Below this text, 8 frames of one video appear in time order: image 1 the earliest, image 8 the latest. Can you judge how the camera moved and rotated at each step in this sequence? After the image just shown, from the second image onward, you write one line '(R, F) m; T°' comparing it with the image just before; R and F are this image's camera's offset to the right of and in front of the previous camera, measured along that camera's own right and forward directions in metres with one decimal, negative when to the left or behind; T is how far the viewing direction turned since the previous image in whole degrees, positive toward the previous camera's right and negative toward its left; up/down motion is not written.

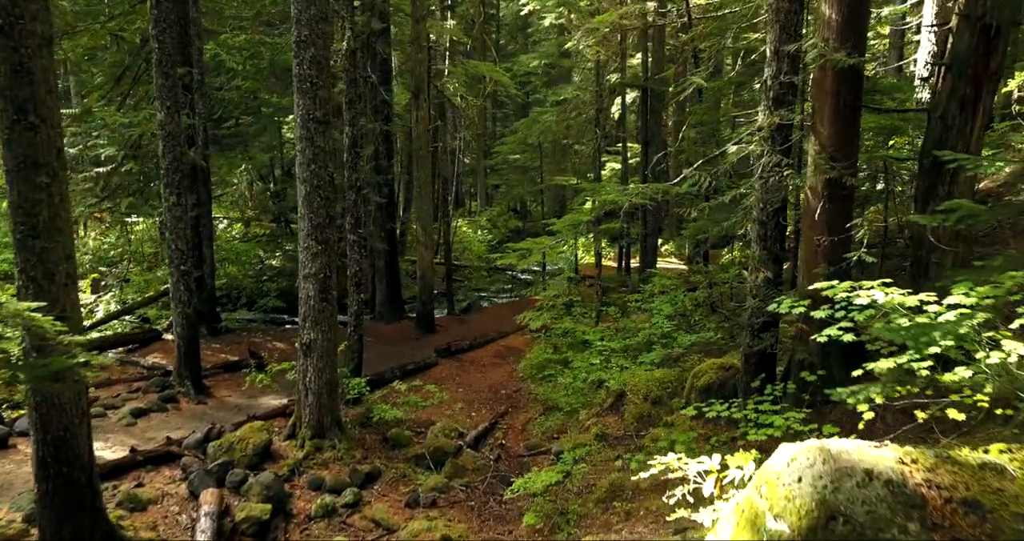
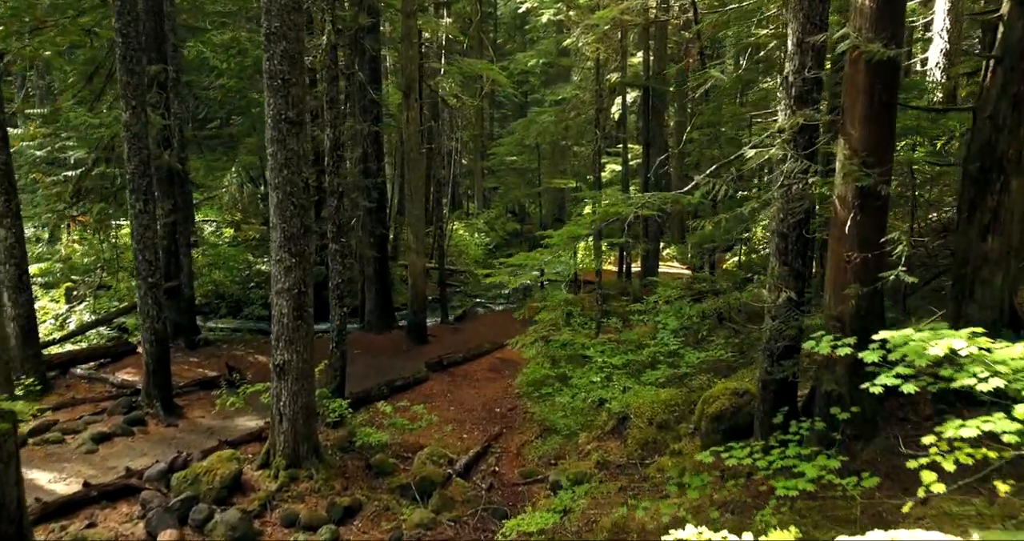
(+0.1, +0.7) m; 0°
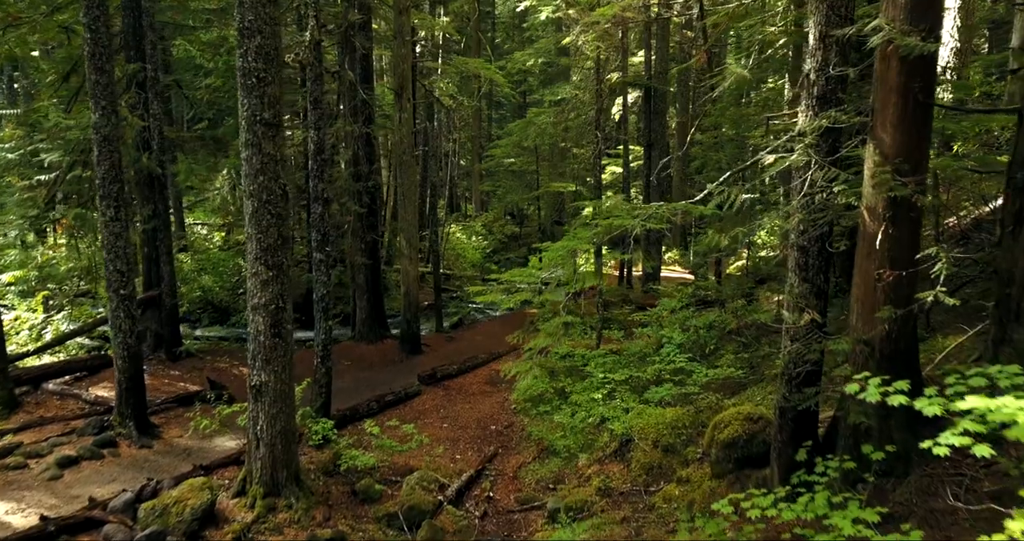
(+0.1, +0.6) m; 0°
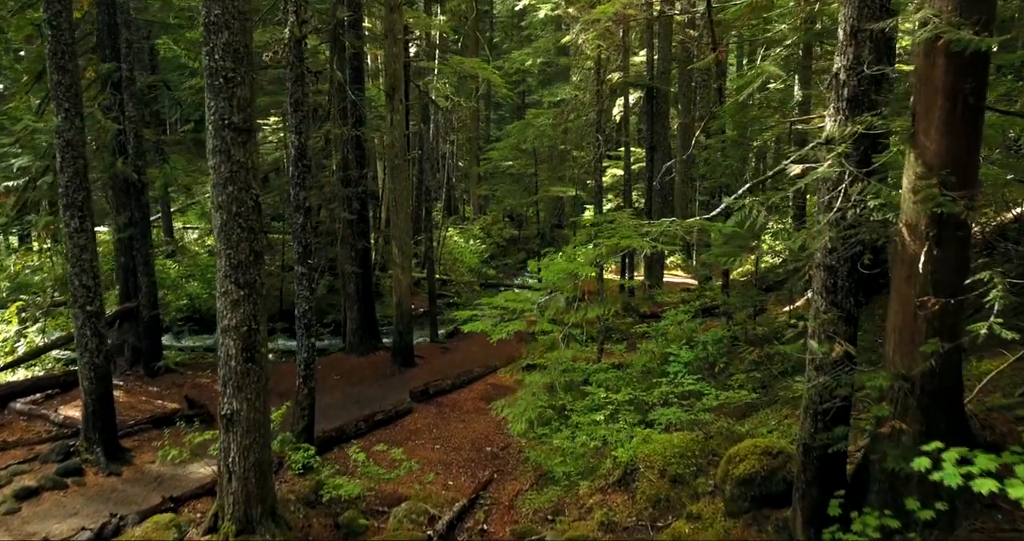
(+0.1, +0.6) m; 0°
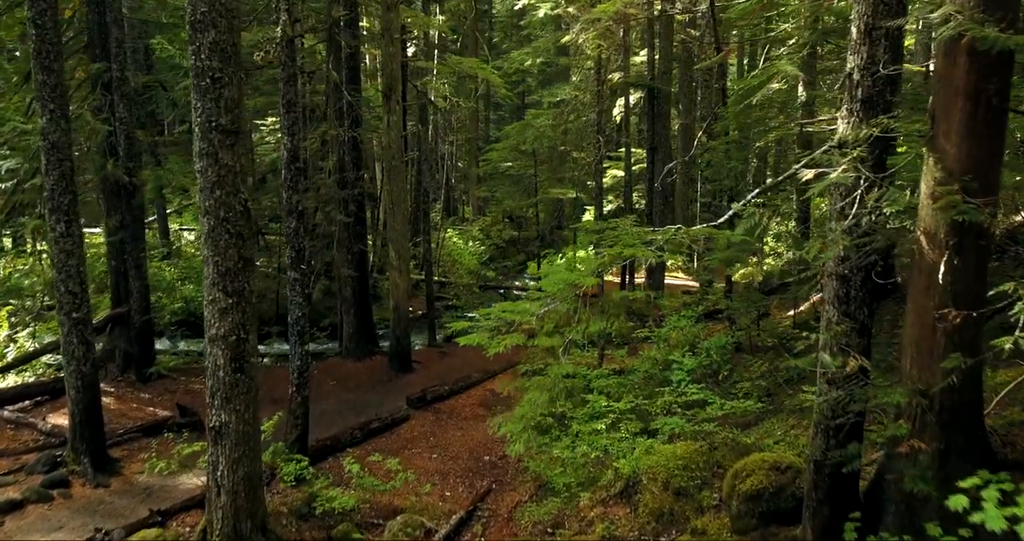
(0.0, +0.2) m; 0°
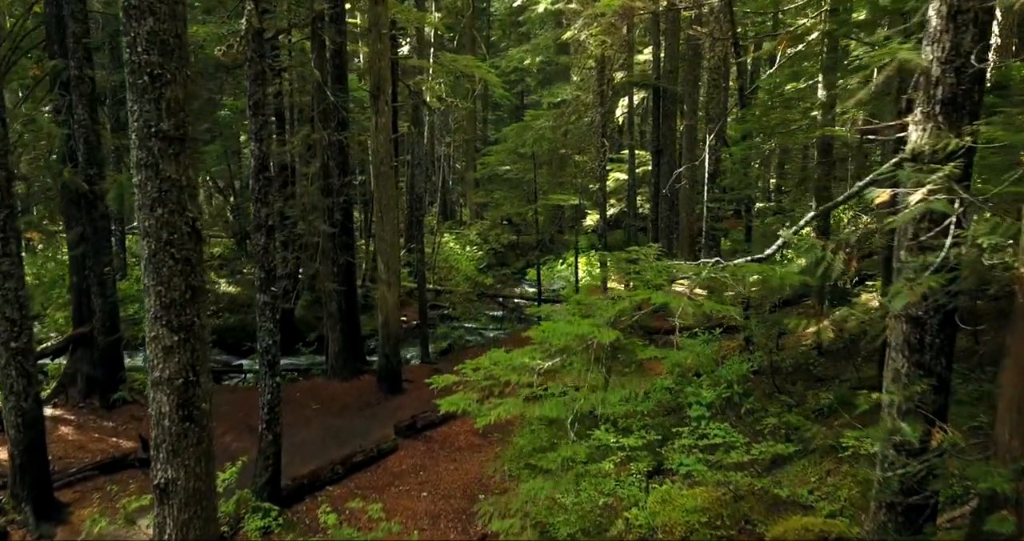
(0.0, +0.9) m; 0°
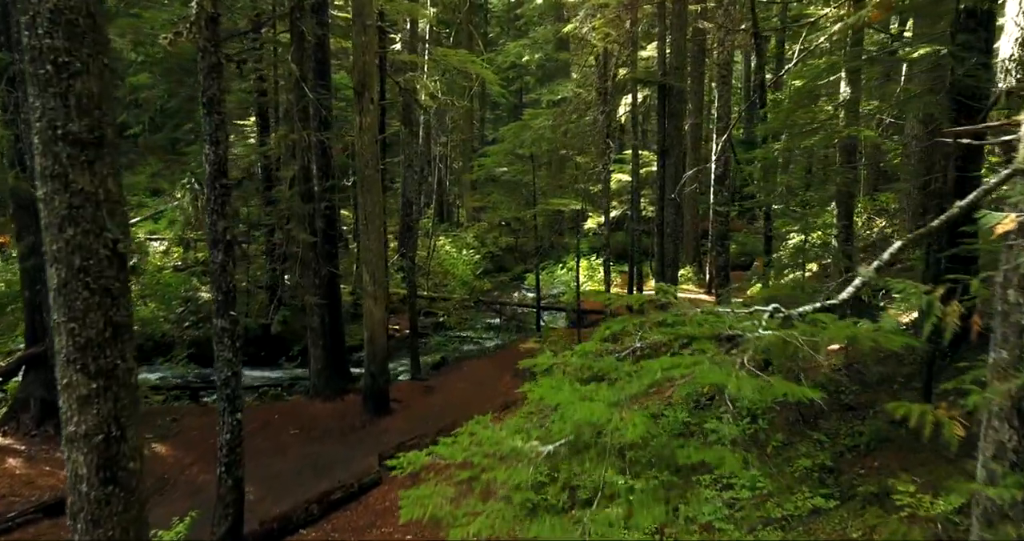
(+0.1, +1.0) m; 0°
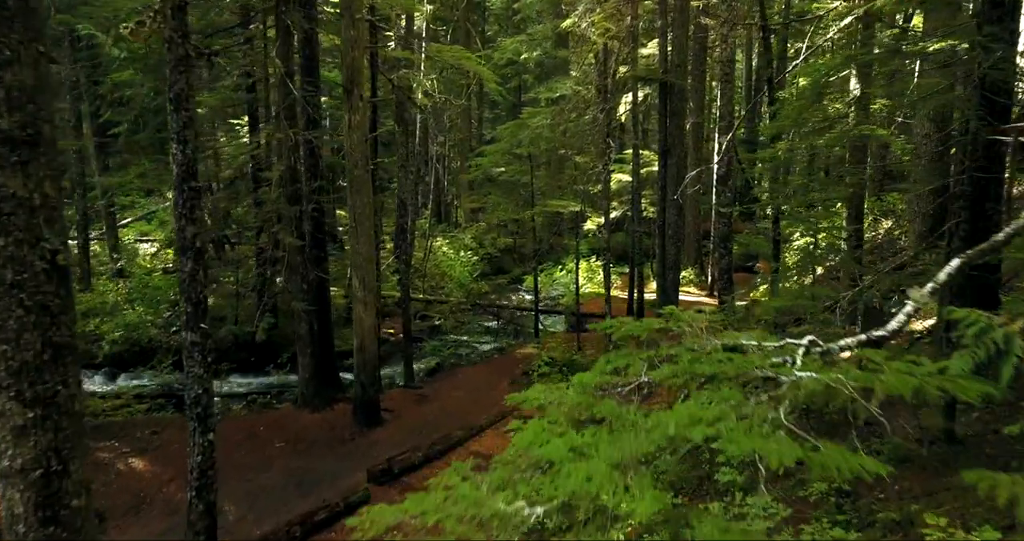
(+0.1, +0.5) m; 0°
